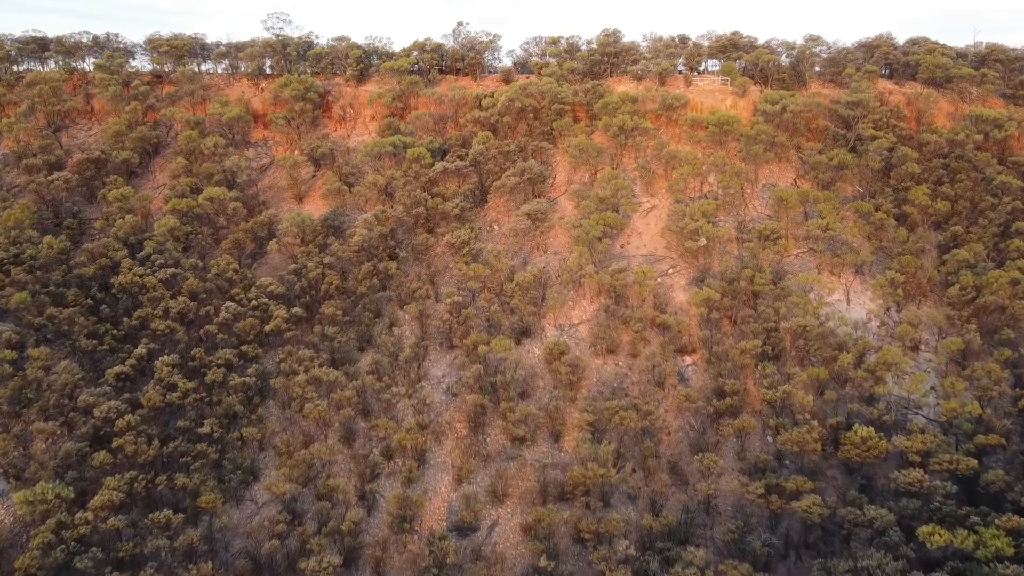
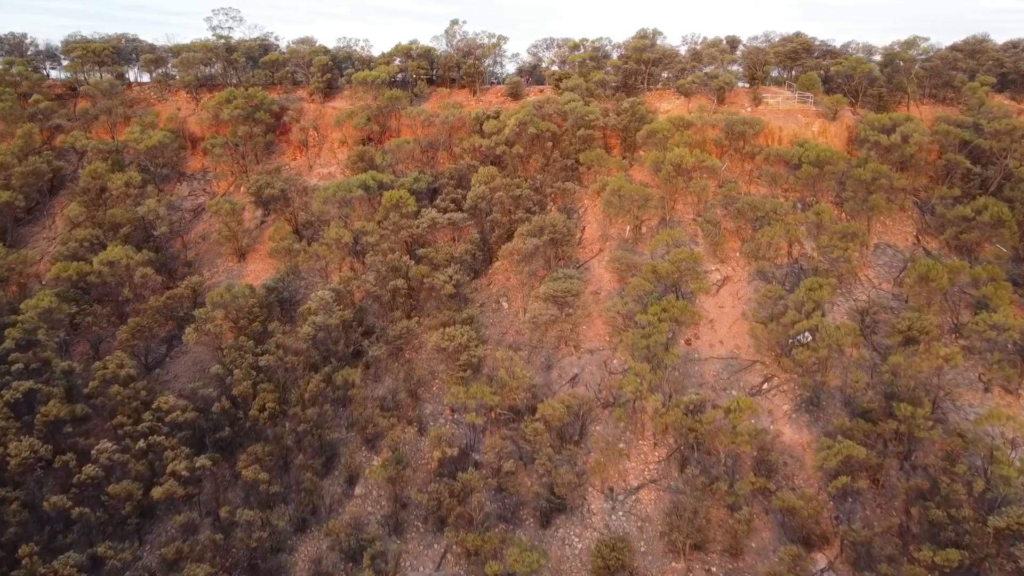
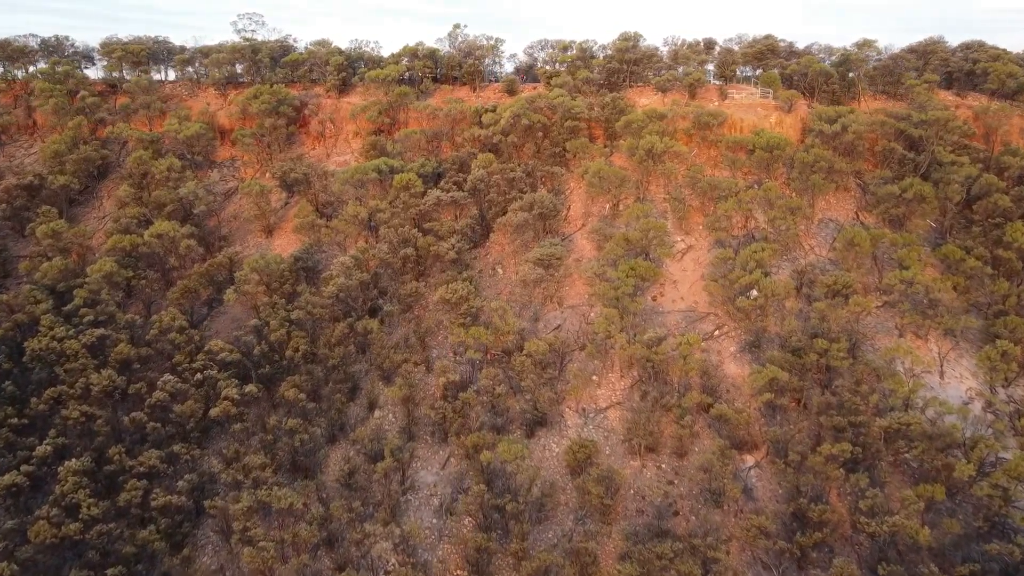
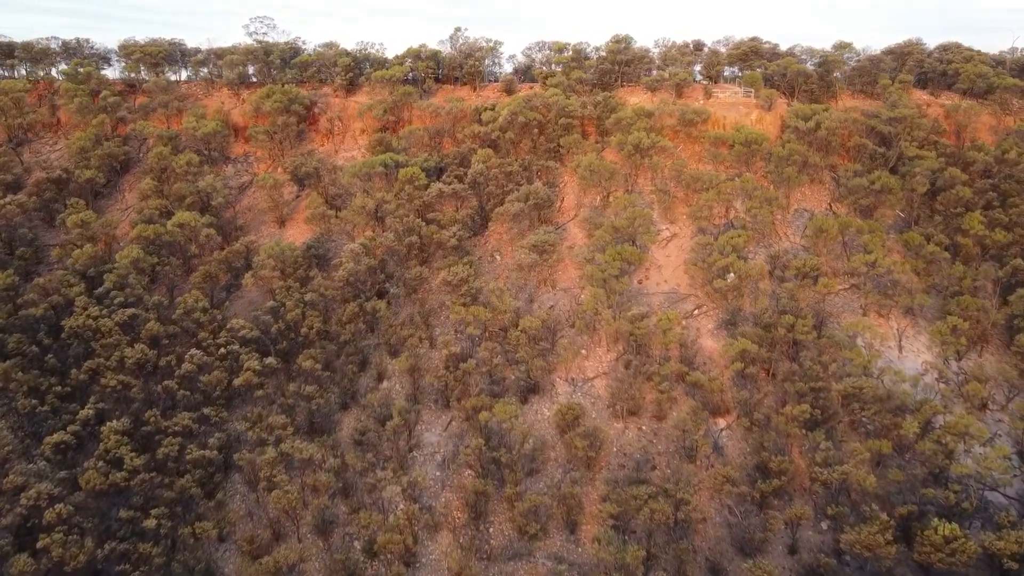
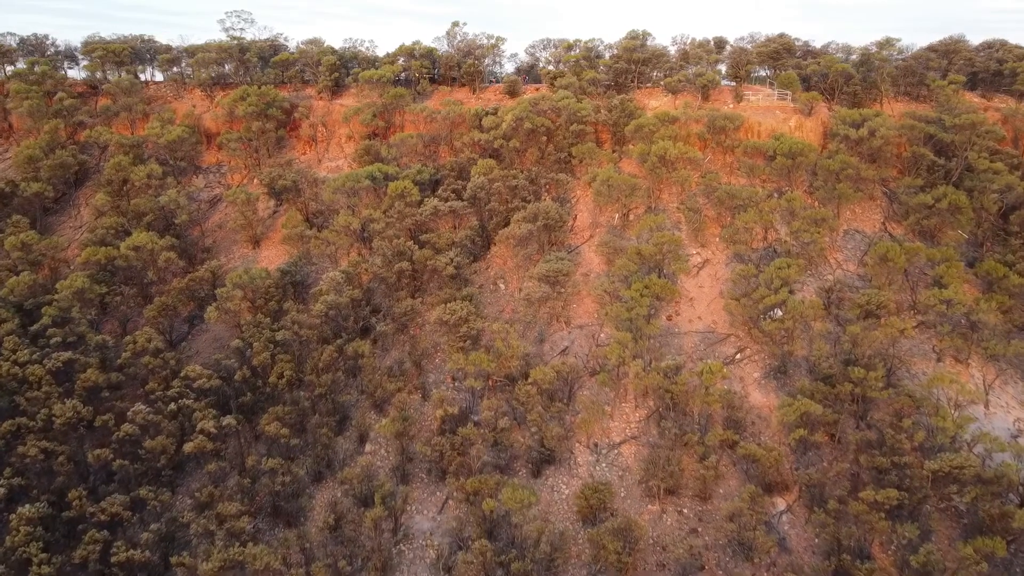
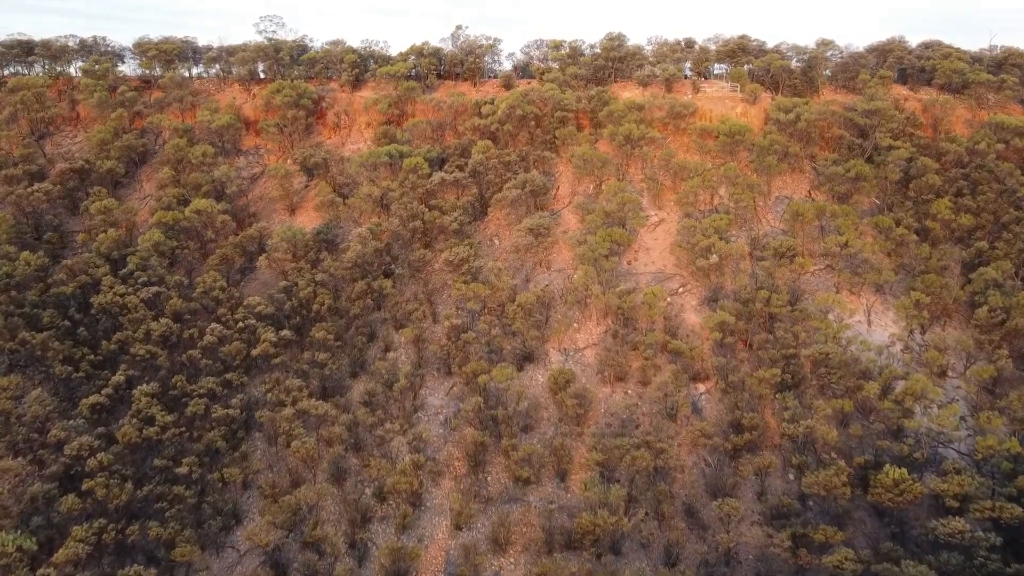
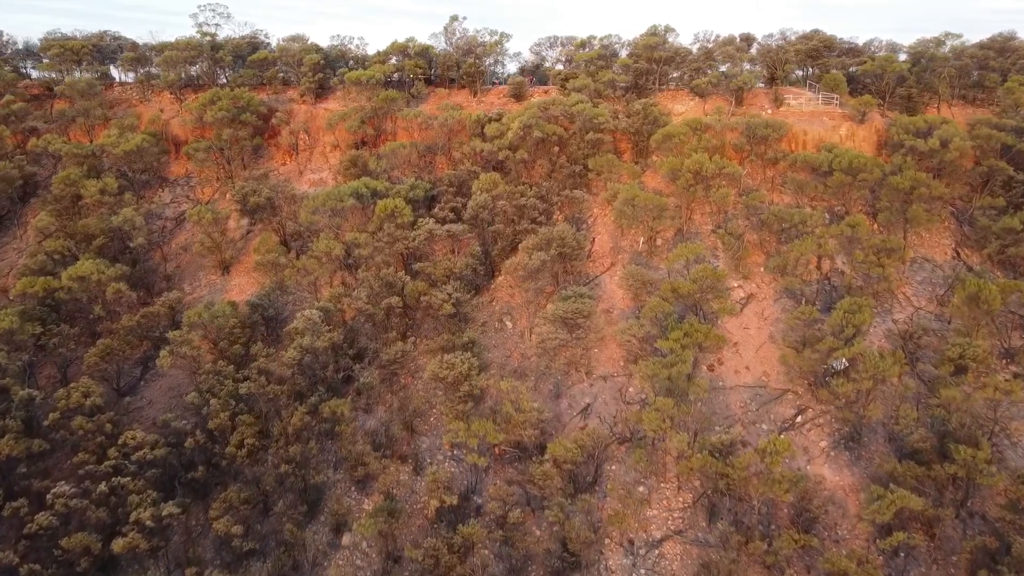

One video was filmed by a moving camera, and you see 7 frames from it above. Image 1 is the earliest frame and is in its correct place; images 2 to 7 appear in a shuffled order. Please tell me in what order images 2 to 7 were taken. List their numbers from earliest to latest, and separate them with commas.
6, 4, 3, 5, 2, 7
